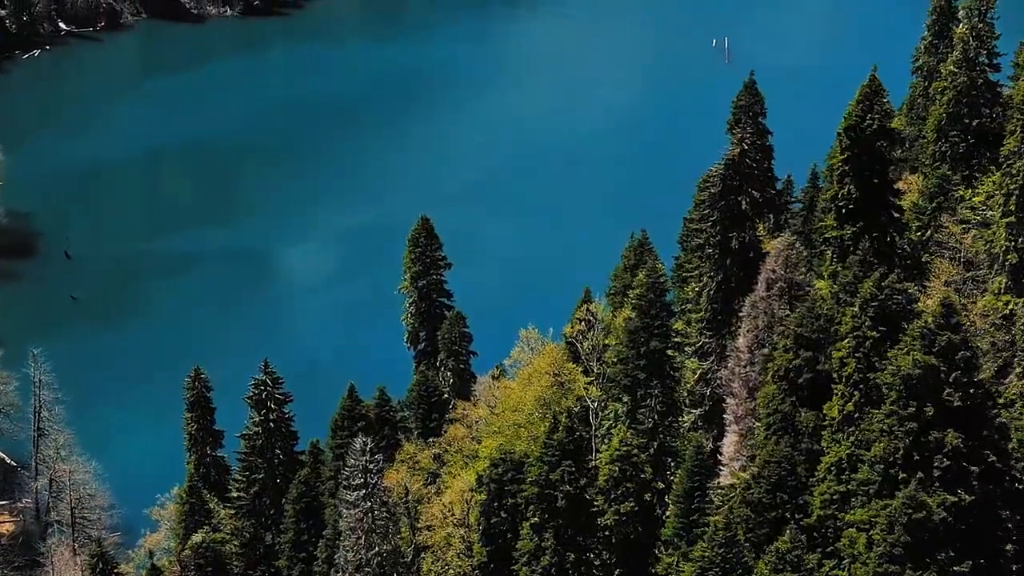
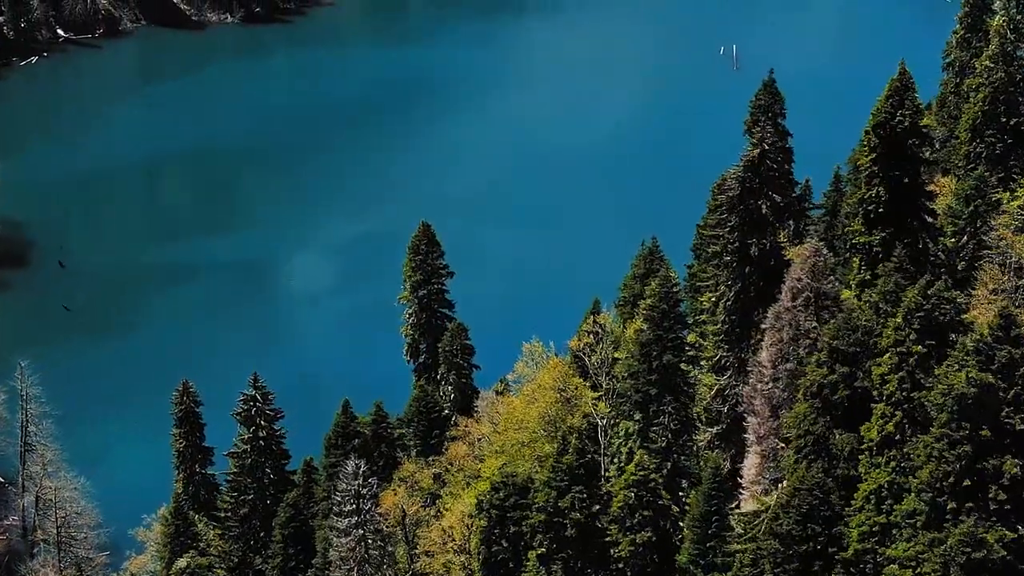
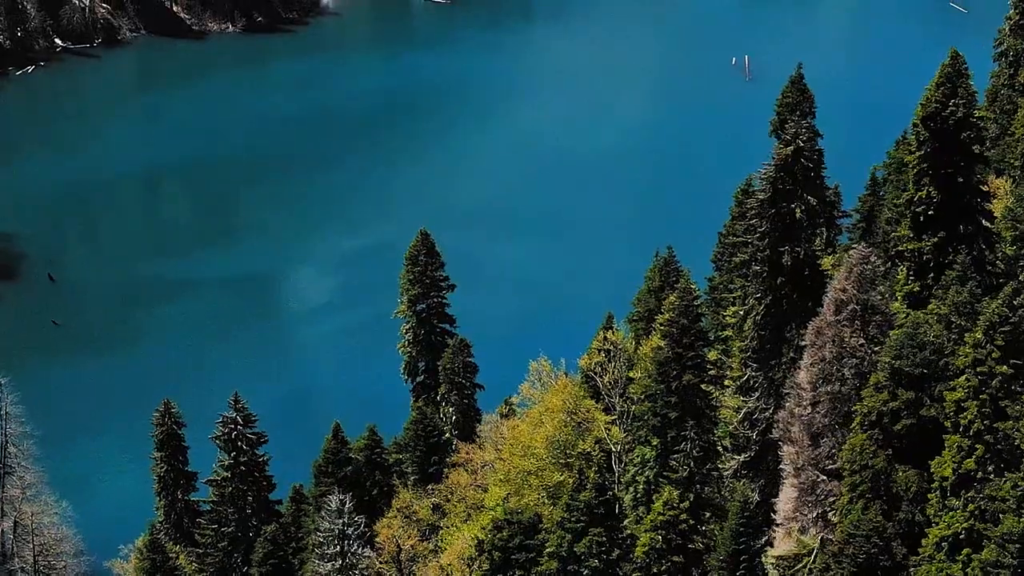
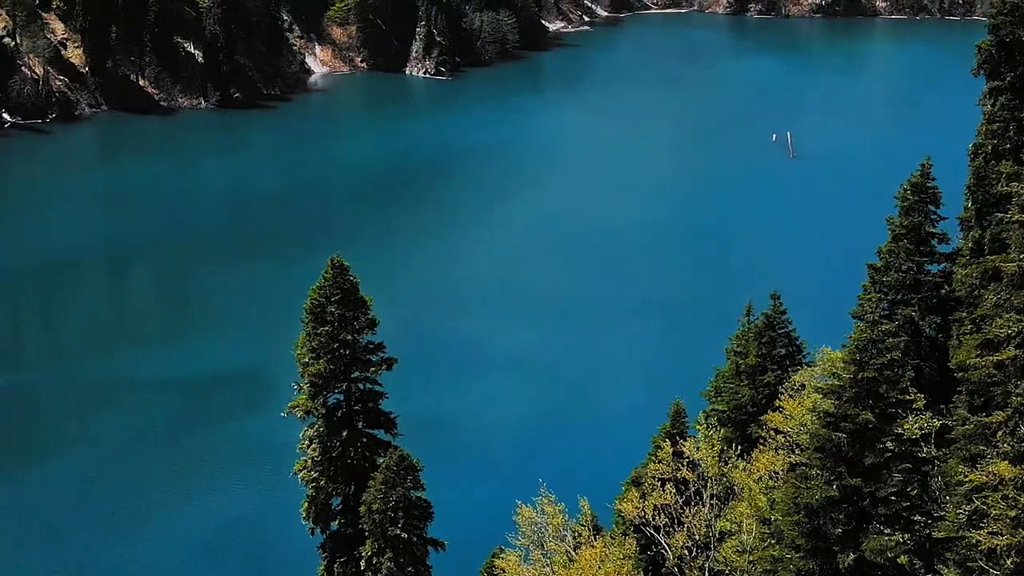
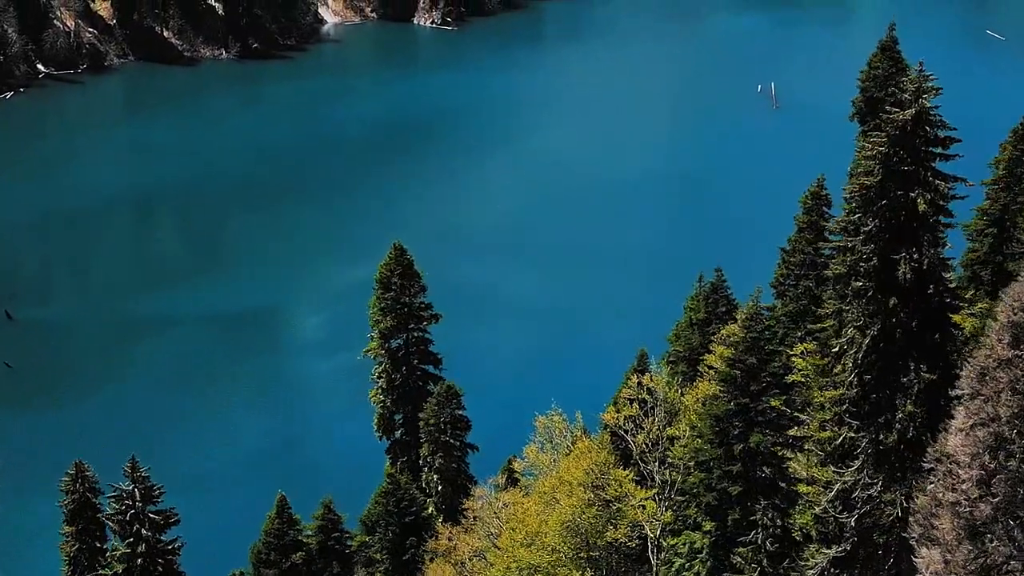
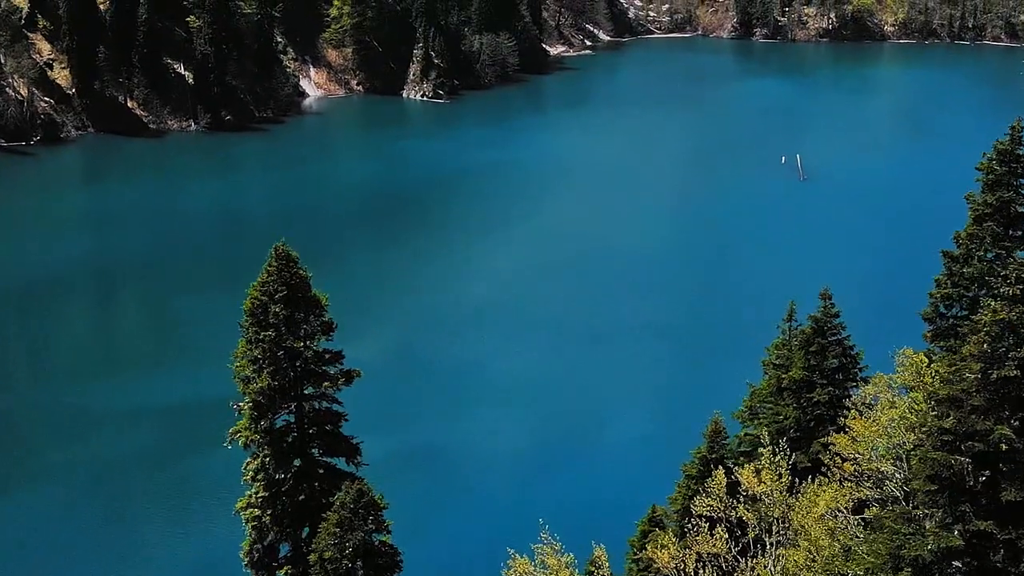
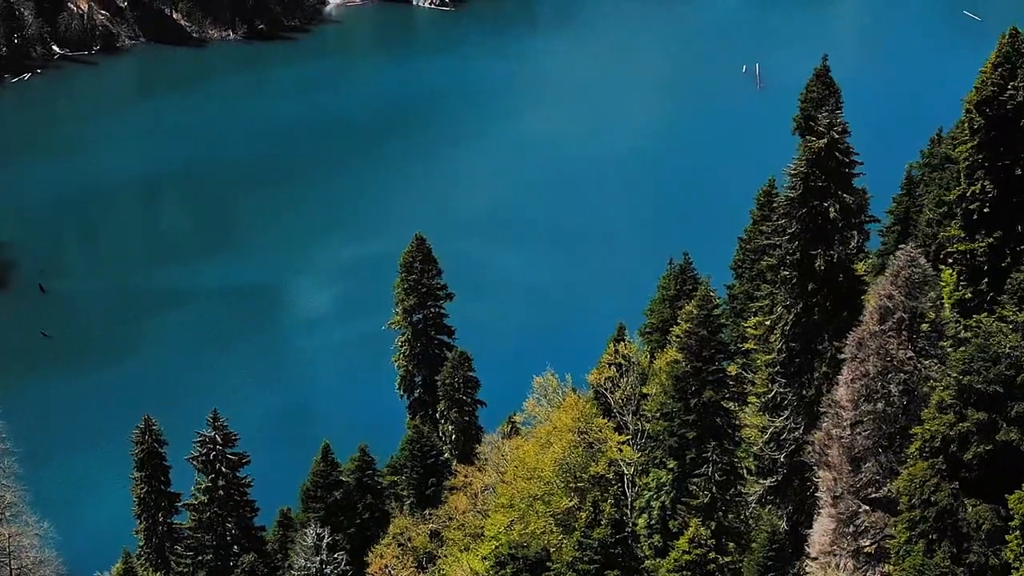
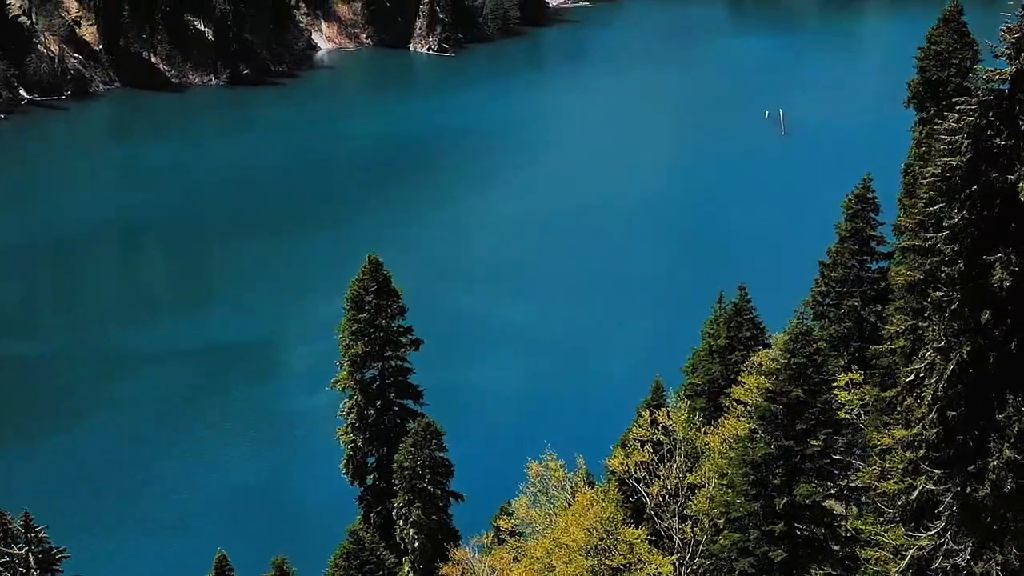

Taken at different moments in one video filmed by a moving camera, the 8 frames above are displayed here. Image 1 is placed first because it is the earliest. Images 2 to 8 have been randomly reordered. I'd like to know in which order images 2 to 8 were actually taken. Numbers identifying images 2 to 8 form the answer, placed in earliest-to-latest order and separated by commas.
2, 3, 7, 5, 8, 4, 6
